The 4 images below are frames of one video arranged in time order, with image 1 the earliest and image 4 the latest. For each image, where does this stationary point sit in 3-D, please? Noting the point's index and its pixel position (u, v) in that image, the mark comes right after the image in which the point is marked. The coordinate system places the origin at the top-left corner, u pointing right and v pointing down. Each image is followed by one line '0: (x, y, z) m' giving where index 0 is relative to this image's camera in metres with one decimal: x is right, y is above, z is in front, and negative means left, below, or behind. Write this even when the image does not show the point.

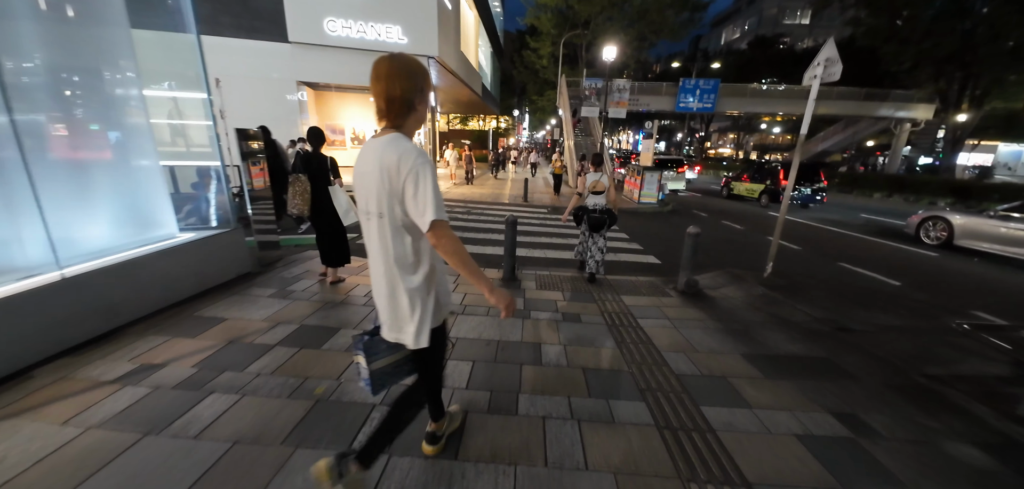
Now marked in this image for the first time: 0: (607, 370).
0: (+0.8, -1.1, +3.0) m
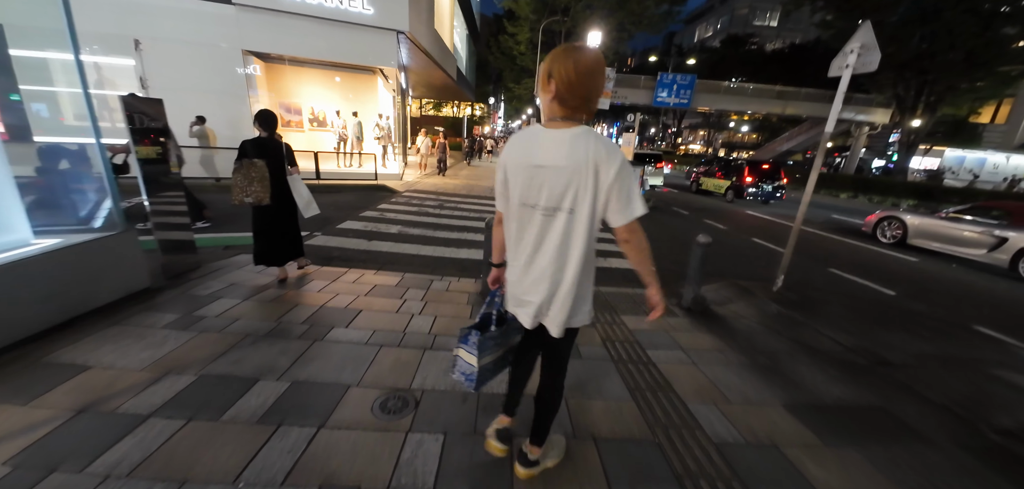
0: (+0.7, -1.3, +2.3) m
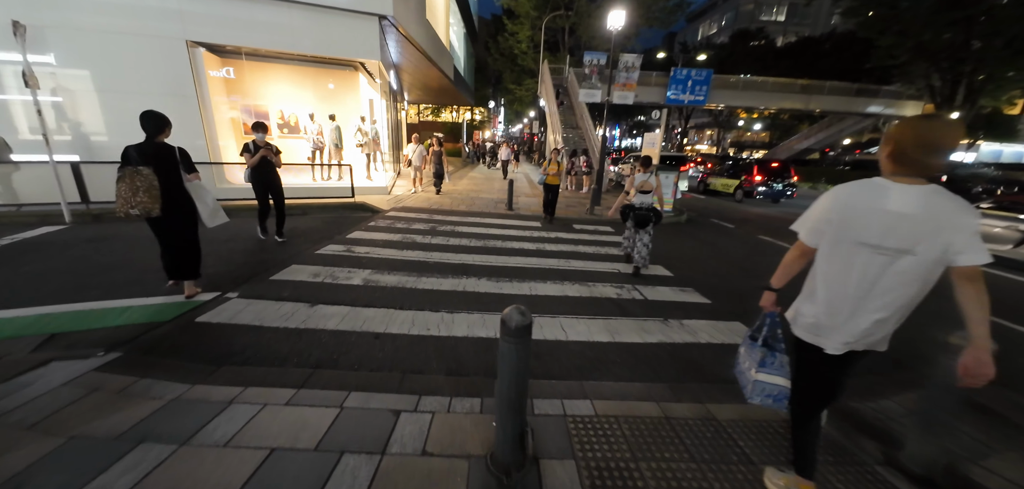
0: (+1.0, -1.9, -0.1) m
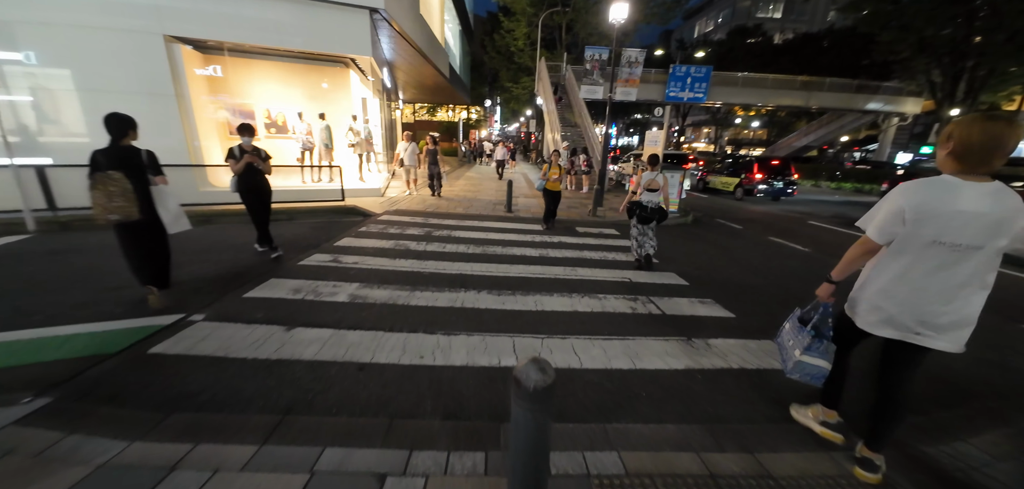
0: (+1.1, -2.1, -0.5) m
